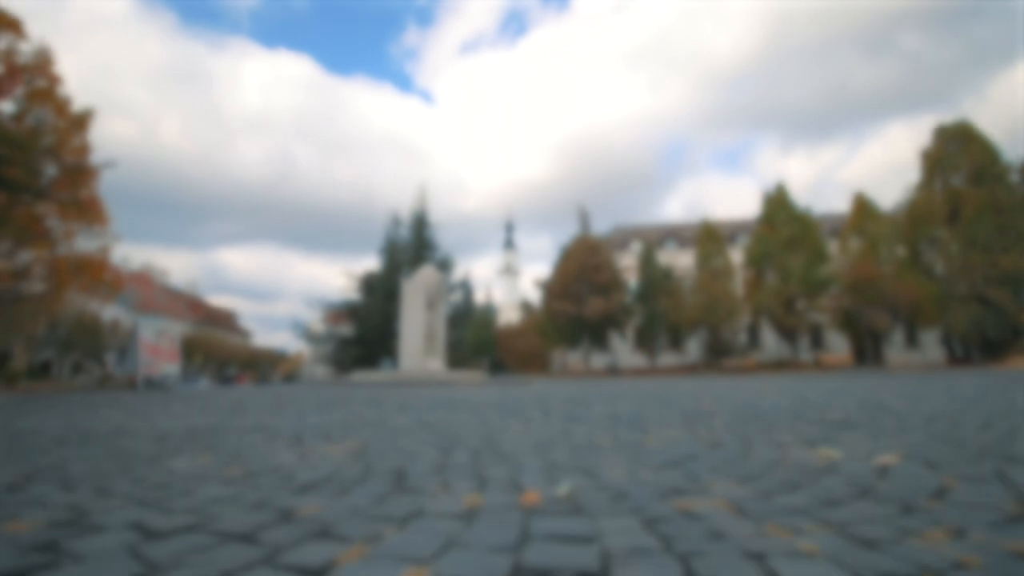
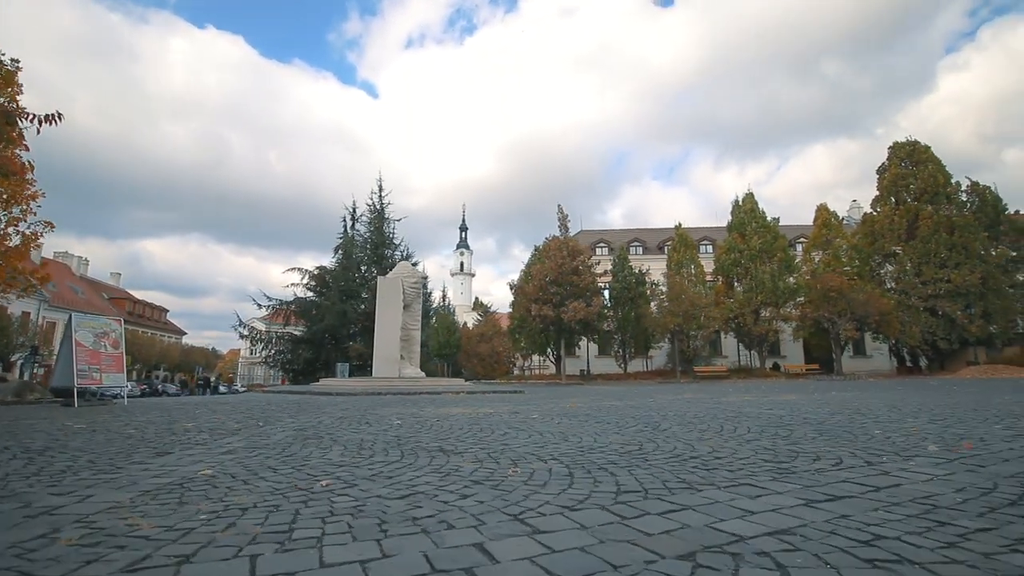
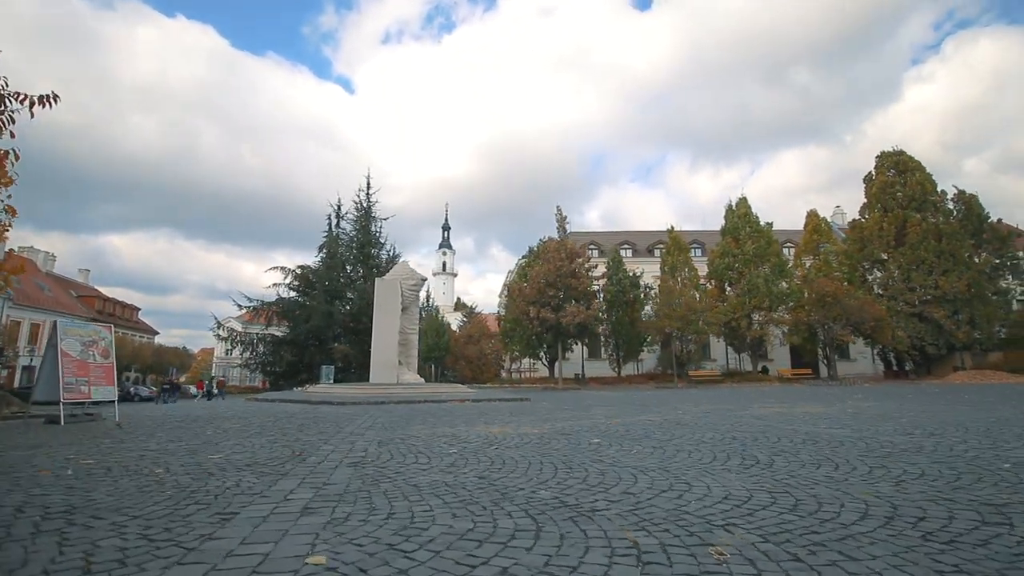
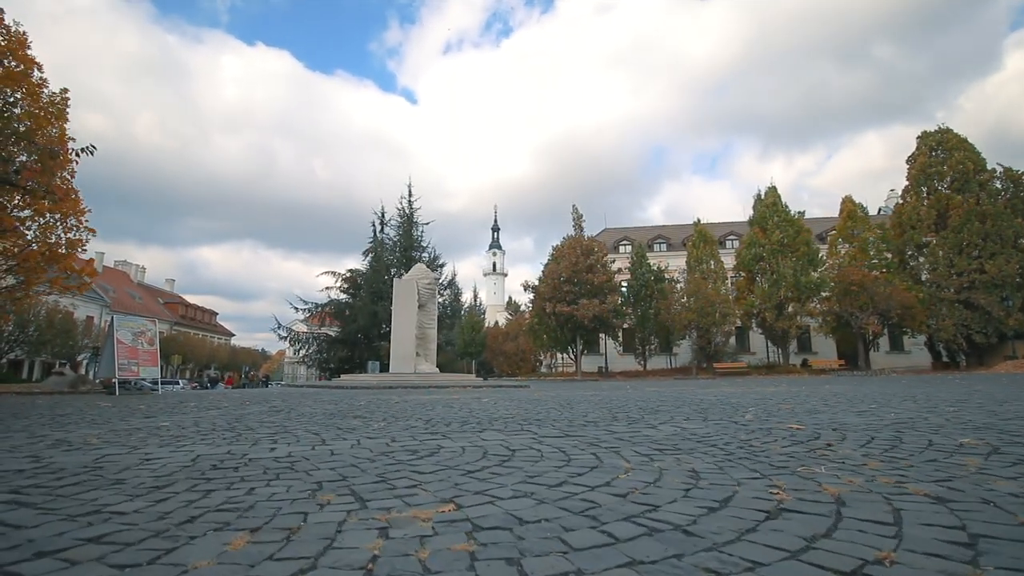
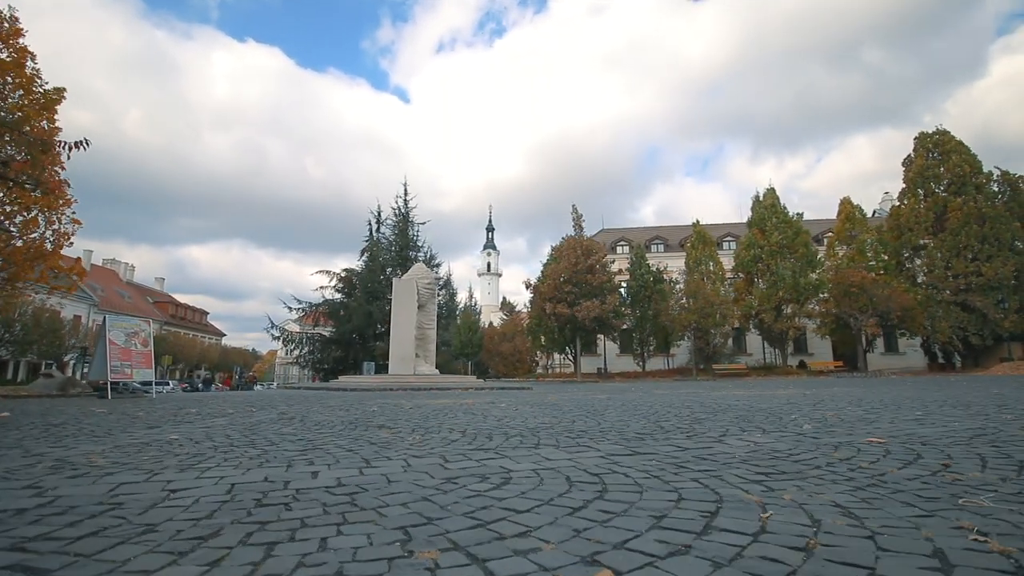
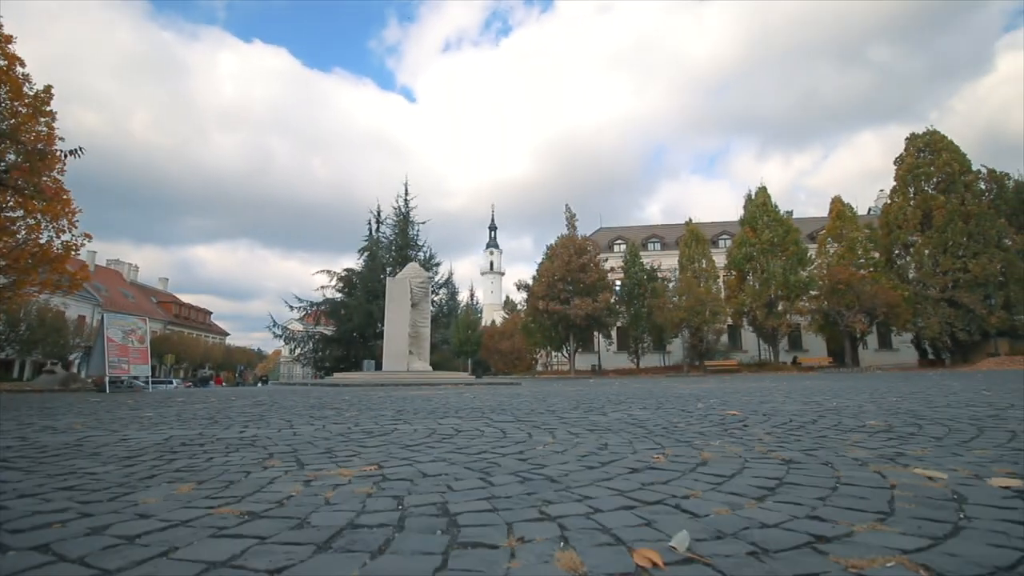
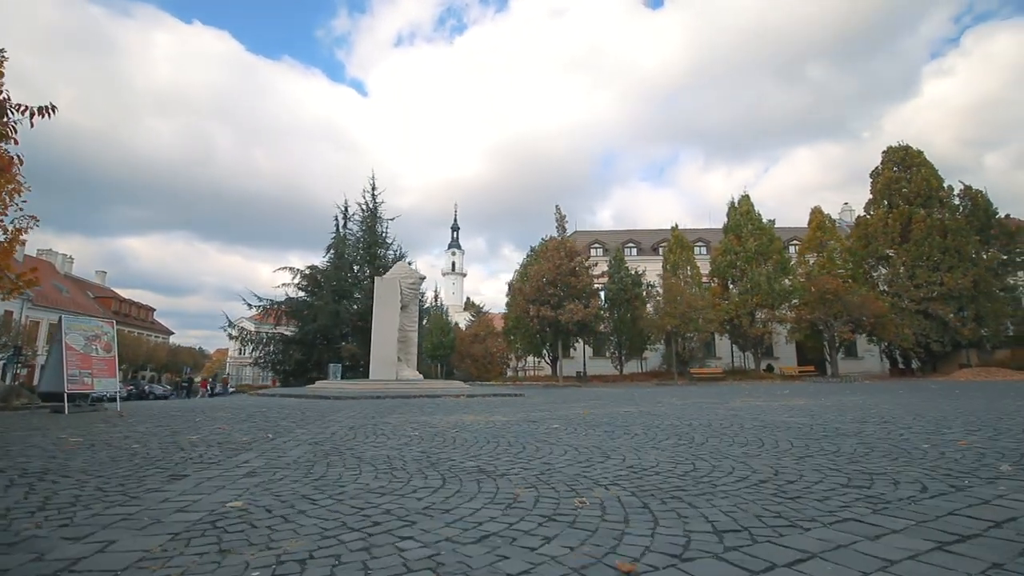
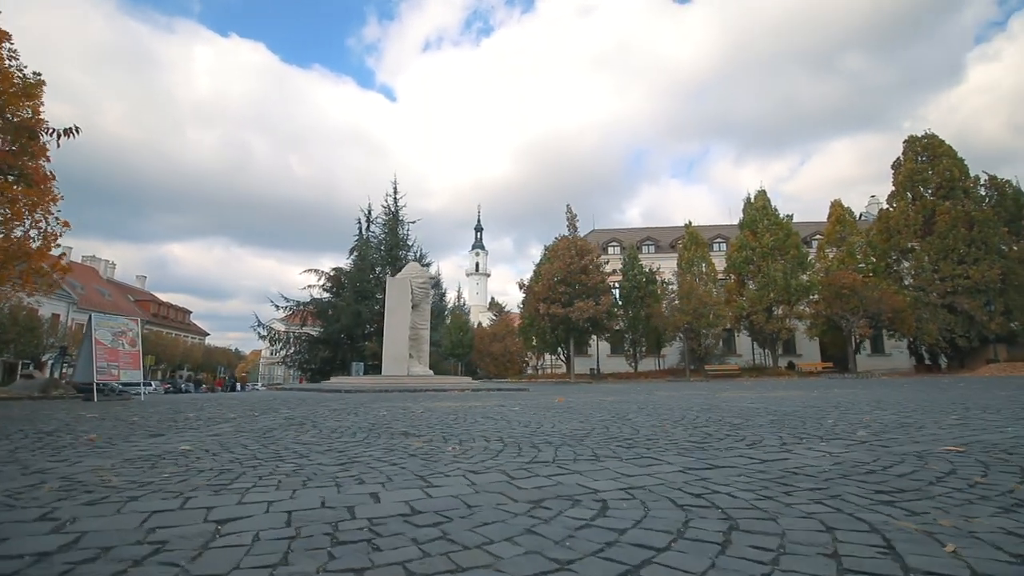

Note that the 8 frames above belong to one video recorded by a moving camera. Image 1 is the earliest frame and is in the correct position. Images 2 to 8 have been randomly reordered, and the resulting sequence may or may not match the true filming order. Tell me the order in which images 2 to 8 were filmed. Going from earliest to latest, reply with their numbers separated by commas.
6, 4, 5, 8, 2, 7, 3
